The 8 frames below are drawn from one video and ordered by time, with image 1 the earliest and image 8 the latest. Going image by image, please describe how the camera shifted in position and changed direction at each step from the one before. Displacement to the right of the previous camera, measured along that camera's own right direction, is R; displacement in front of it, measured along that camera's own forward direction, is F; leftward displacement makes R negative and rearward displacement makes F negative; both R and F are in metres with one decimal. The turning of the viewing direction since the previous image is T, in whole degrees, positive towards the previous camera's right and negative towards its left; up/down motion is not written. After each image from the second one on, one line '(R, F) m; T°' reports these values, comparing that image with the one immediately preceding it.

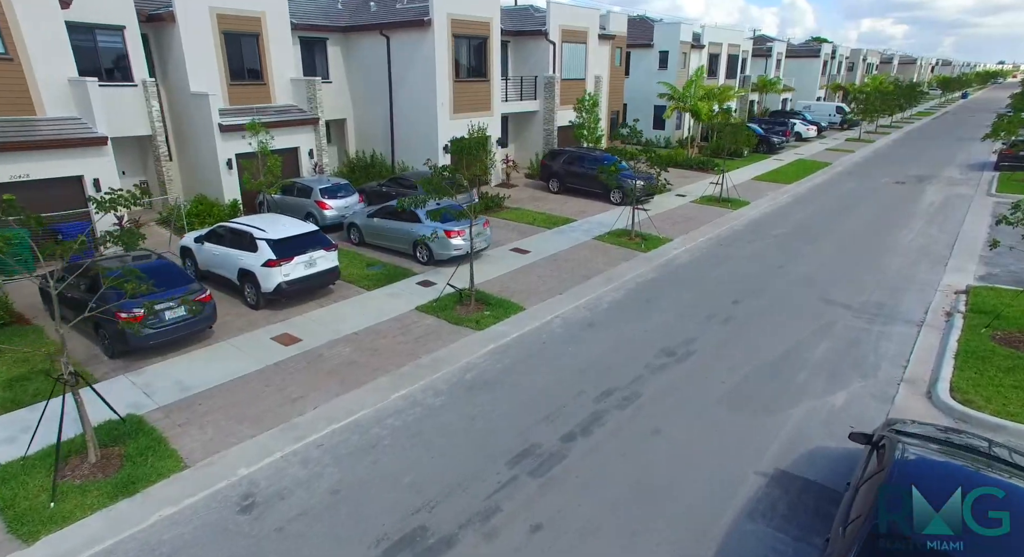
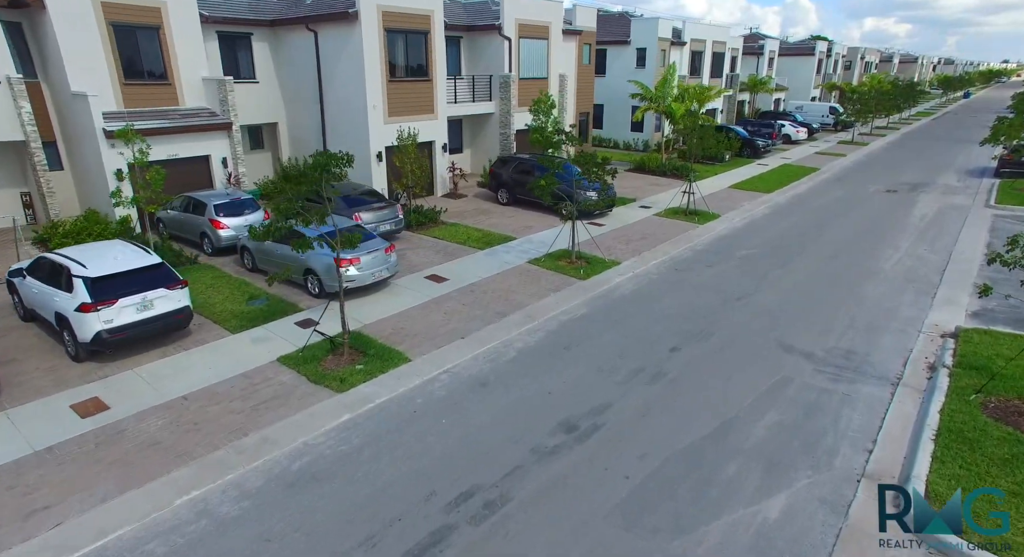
(+1.9, +2.2) m; 0°
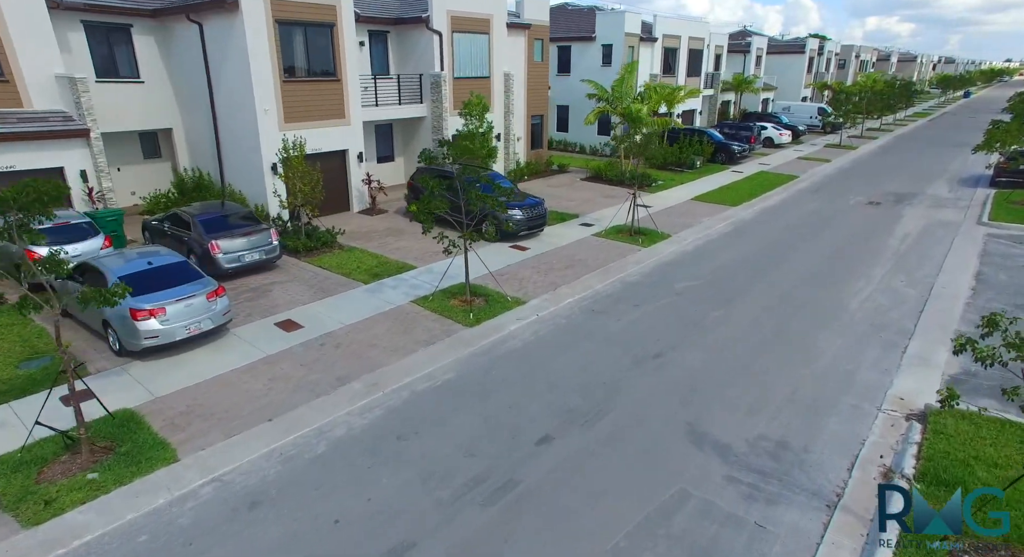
(+2.3, +2.6) m; 0°
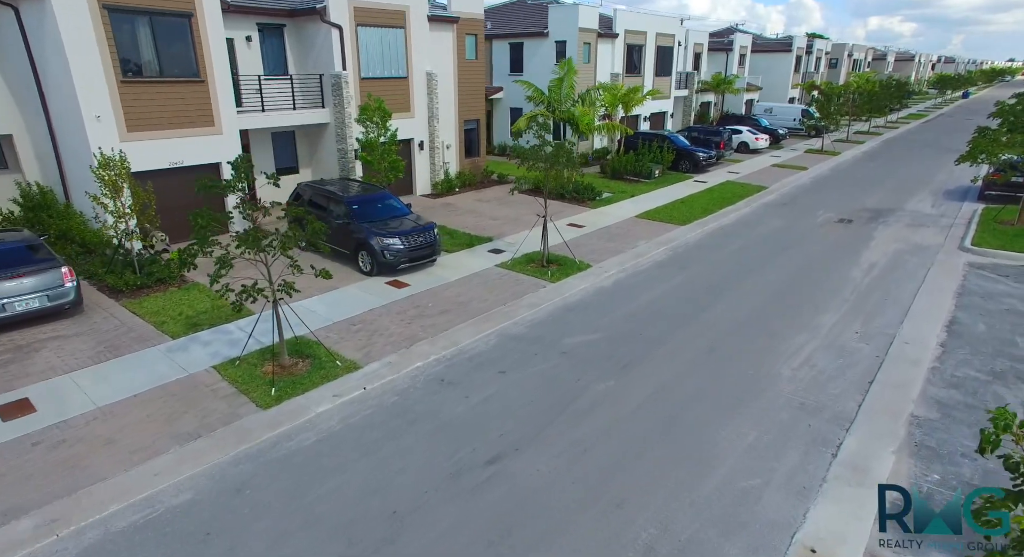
(+2.6, +2.7) m; 0°
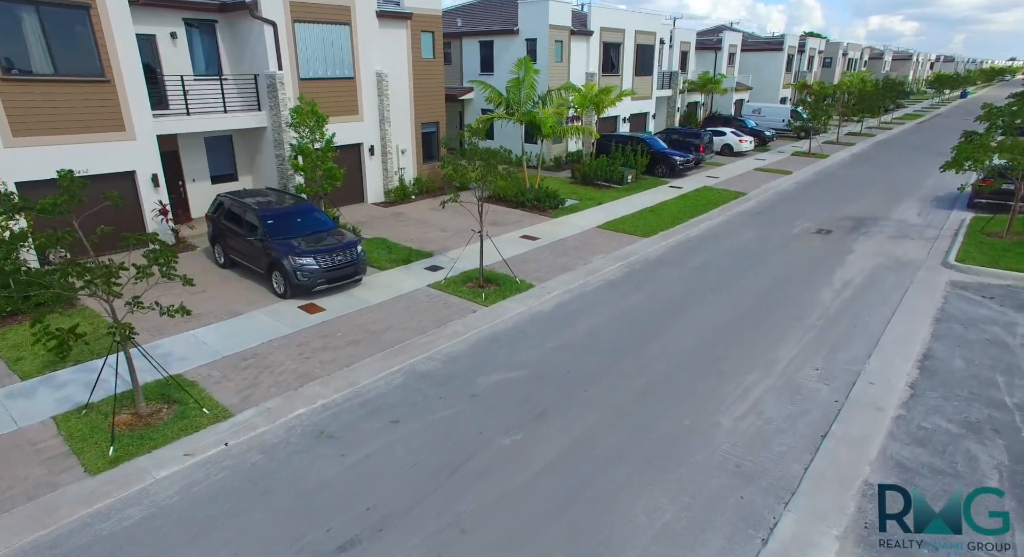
(+1.4, +1.3) m; 0°
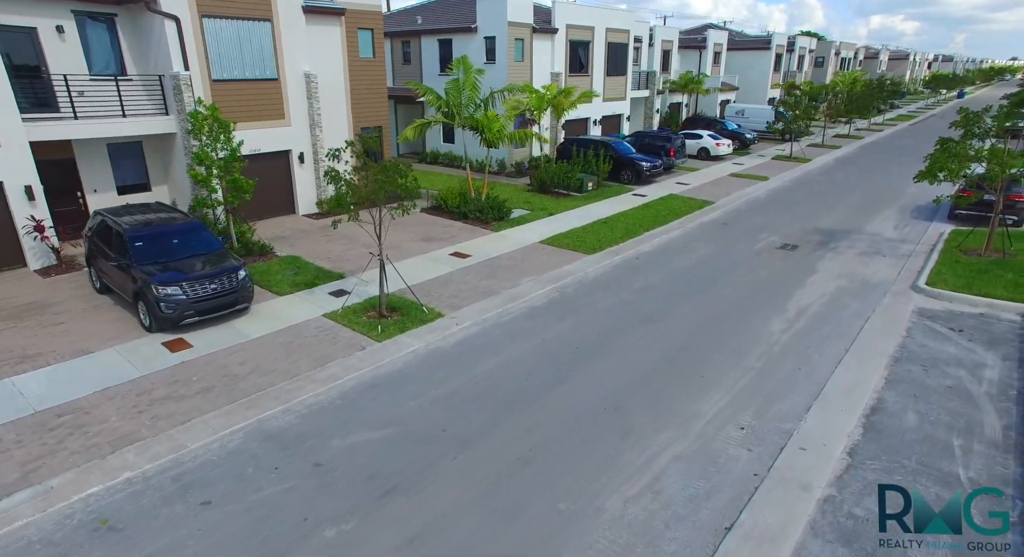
(+1.7, +1.5) m; 0°
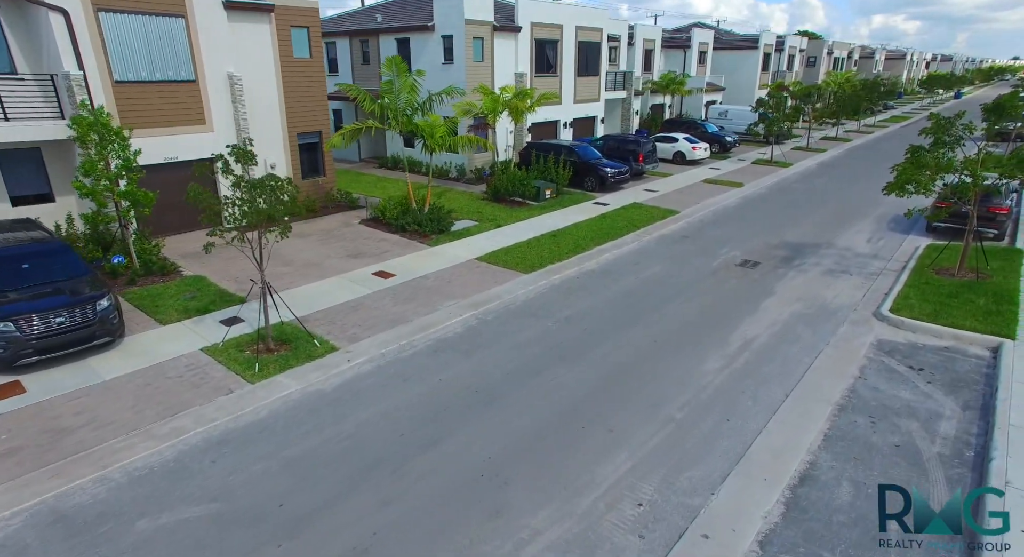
(+1.6, +1.3) m; 0°
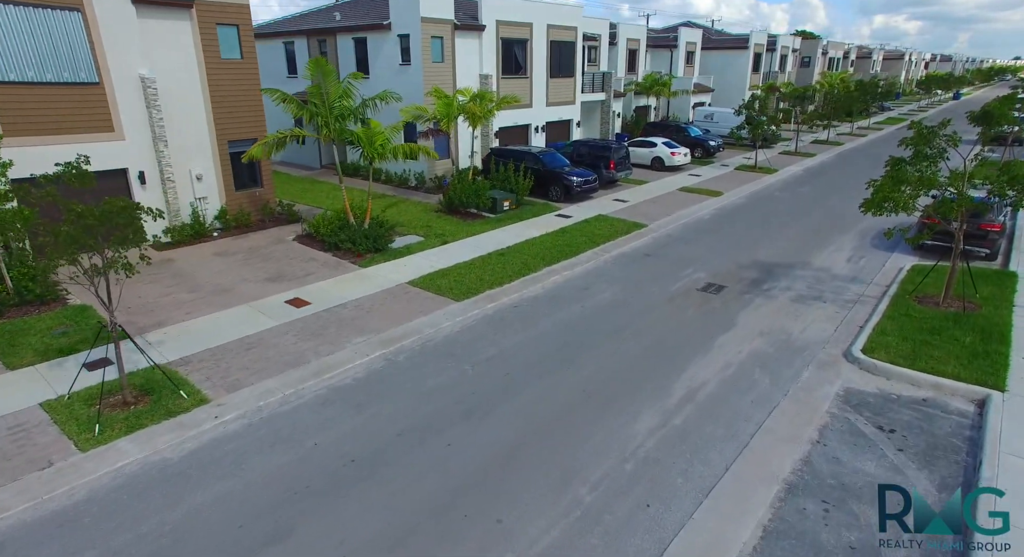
(+1.4, +1.5) m; 0°
